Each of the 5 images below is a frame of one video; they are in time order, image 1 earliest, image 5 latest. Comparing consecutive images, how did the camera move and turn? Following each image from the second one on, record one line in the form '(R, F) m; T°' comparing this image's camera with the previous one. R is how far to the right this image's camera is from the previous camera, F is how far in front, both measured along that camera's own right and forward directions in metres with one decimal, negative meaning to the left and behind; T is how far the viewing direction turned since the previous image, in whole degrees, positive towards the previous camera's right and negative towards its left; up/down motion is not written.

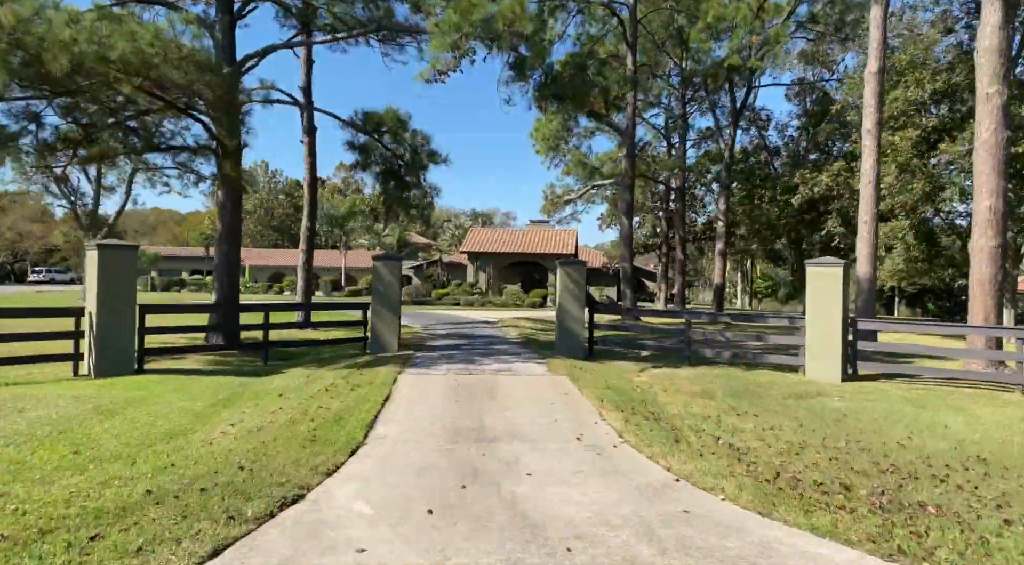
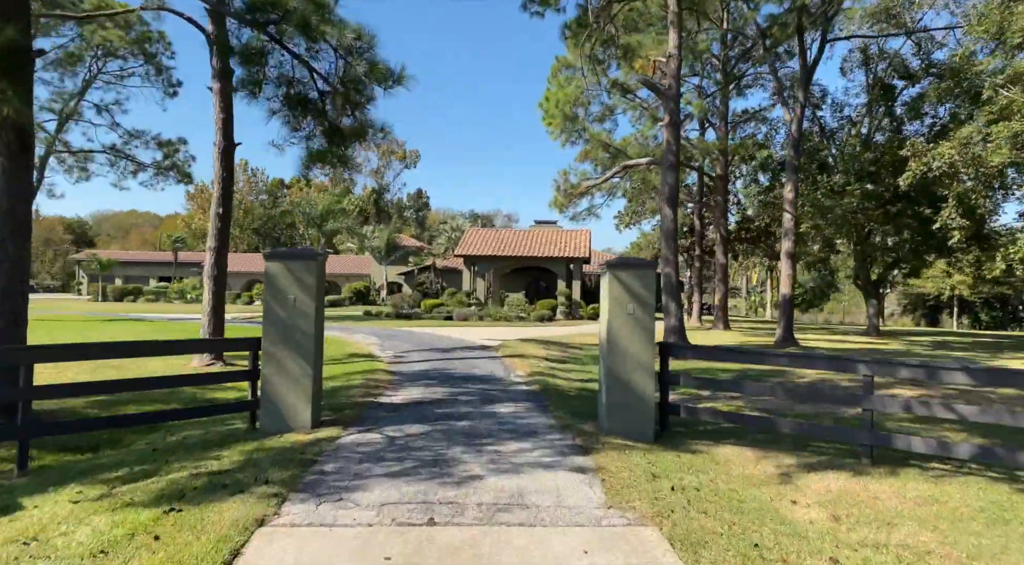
(-0.1, +5.9) m; 0°
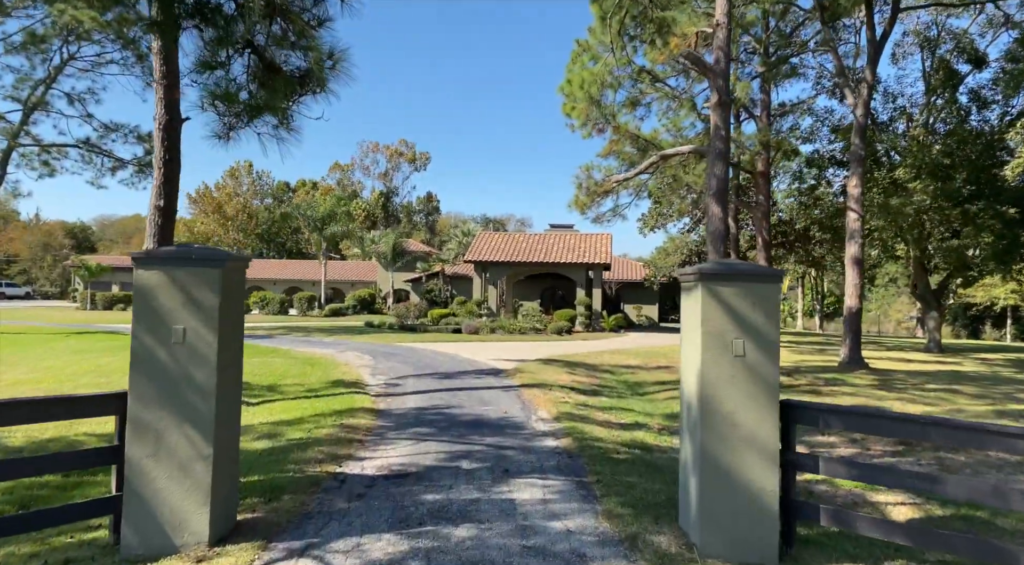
(-0.1, +2.8) m; -1°
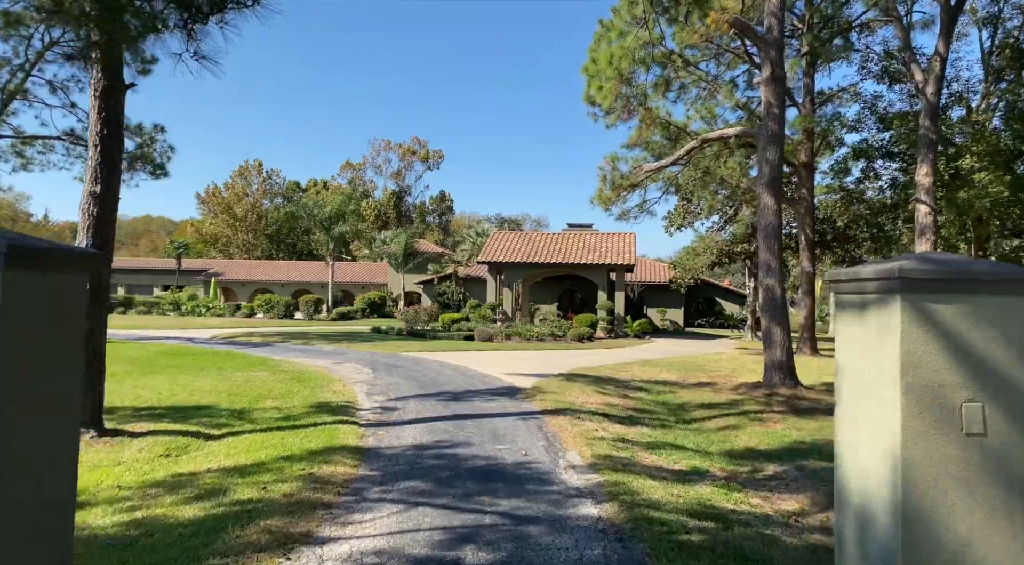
(-0.1, +2.0) m; -1°
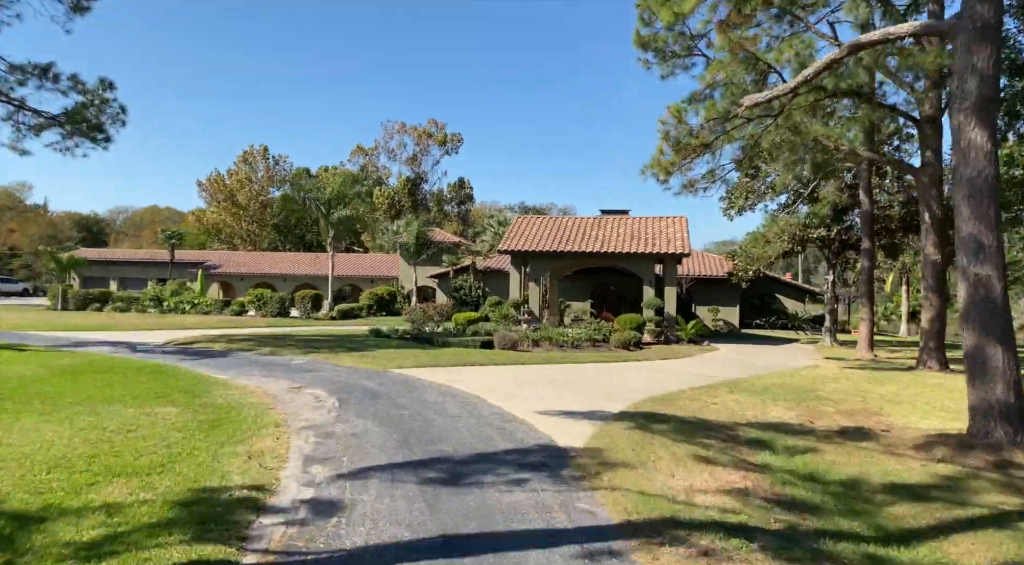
(-0.2, +5.0) m; -2°
